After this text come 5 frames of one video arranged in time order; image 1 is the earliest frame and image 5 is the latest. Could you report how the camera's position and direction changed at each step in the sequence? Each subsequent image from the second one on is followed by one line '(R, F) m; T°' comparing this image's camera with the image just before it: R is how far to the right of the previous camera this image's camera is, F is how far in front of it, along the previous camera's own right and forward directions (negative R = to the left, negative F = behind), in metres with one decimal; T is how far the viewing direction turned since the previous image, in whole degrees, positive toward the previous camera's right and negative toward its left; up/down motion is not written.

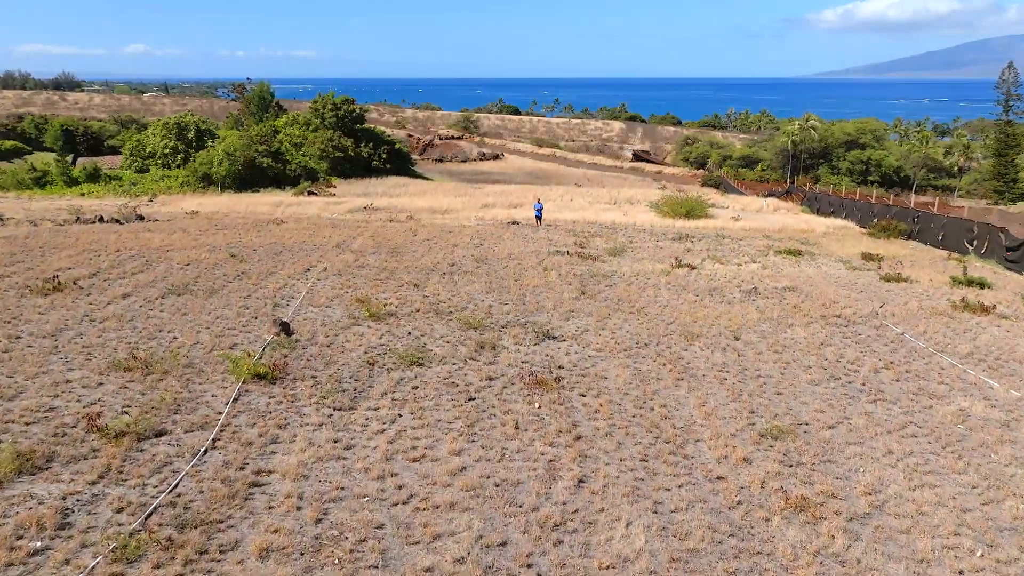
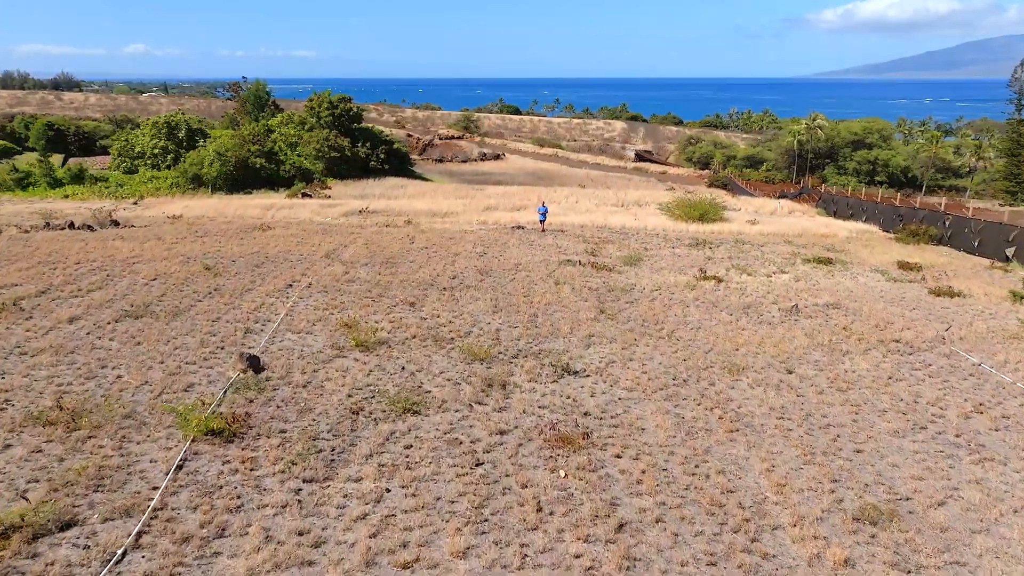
(-0.2, +2.2) m; 0°
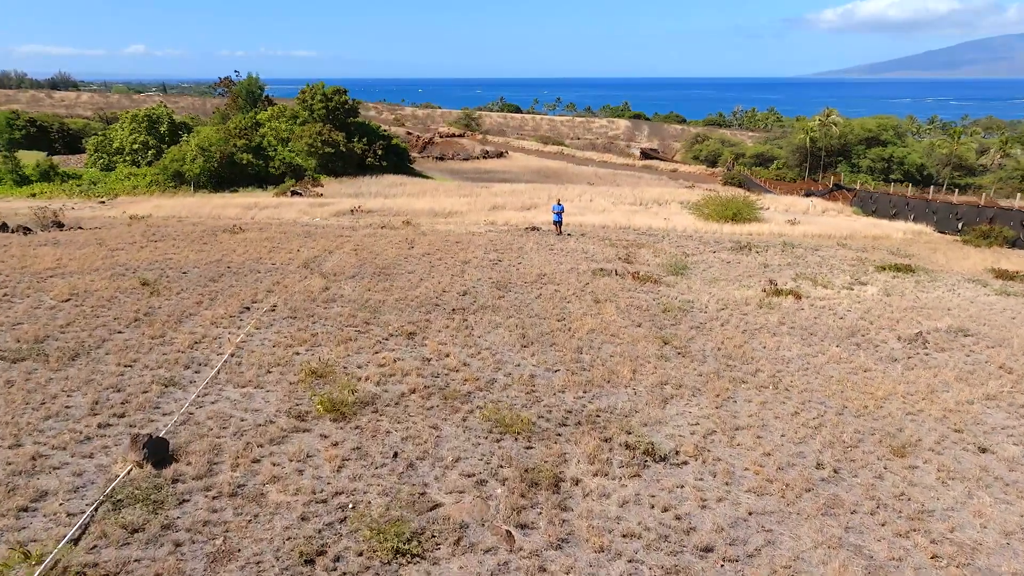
(-0.6, +4.2) m; 0°
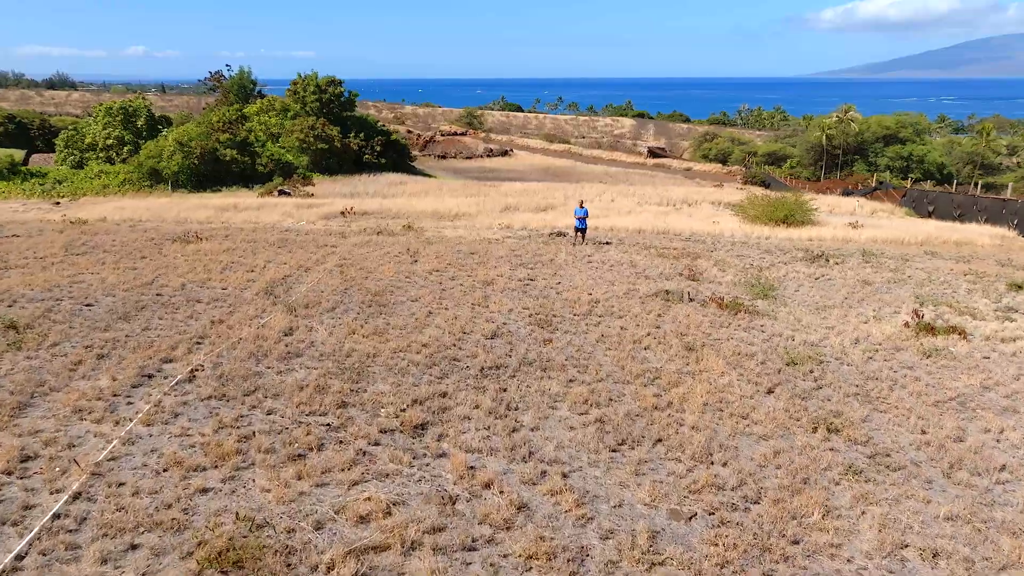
(-0.8, +4.9) m; 0°
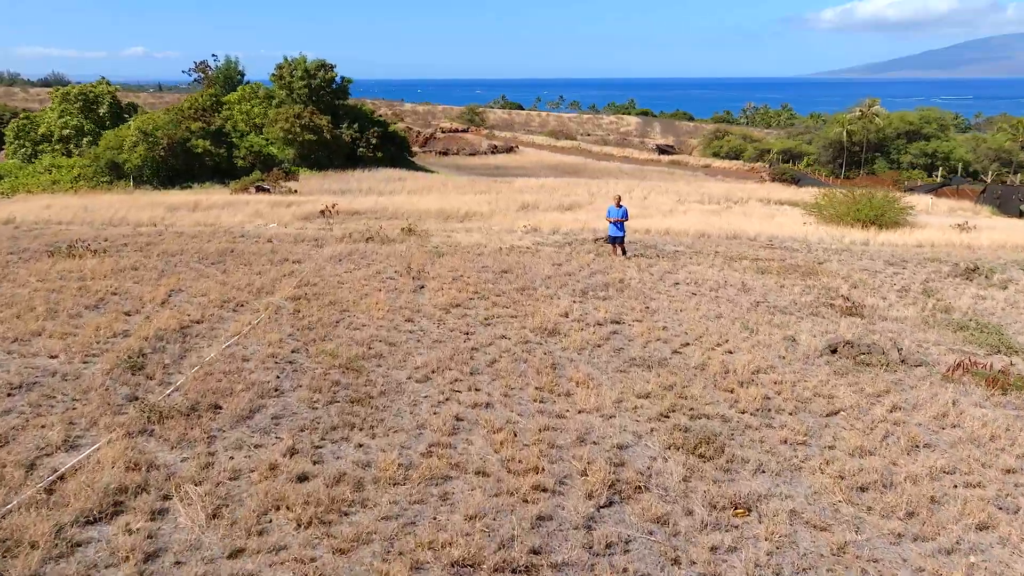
(-1.0, +6.2) m; 0°
